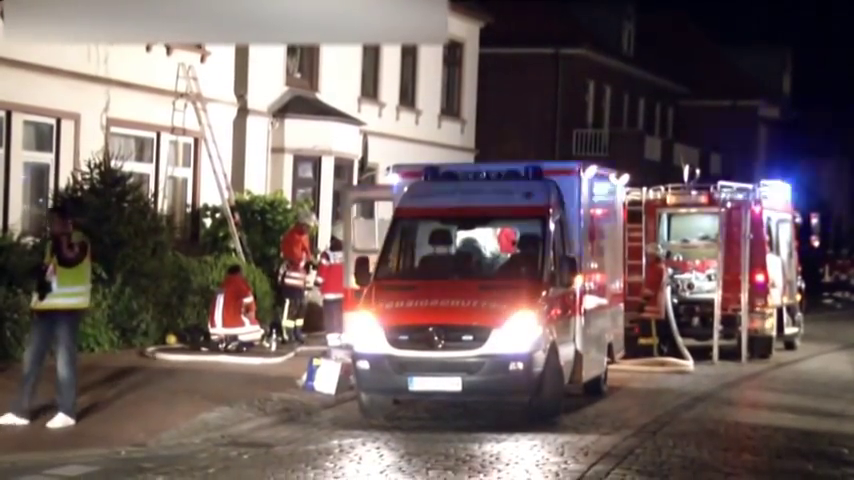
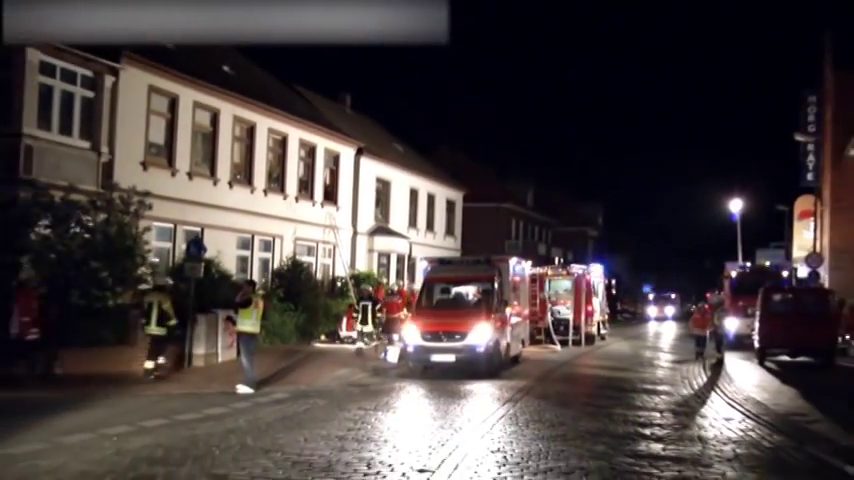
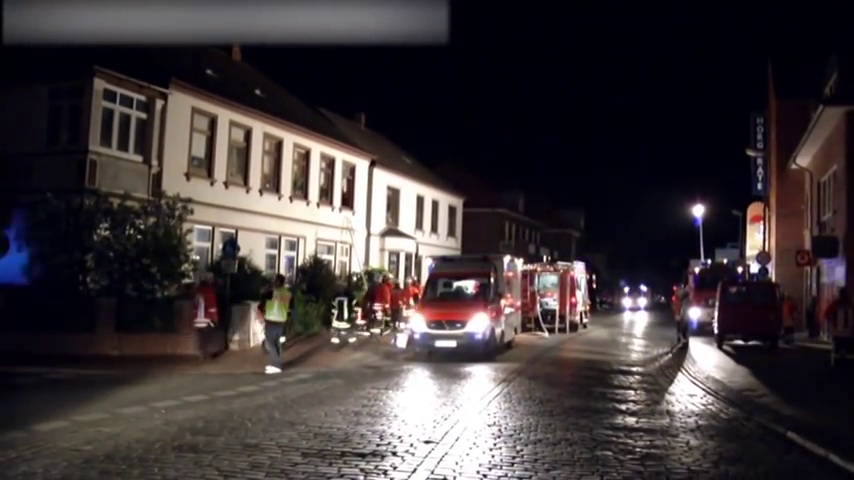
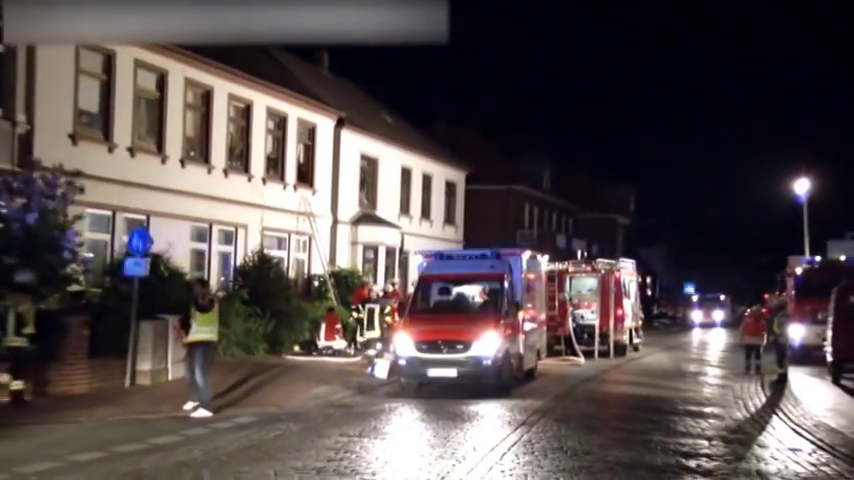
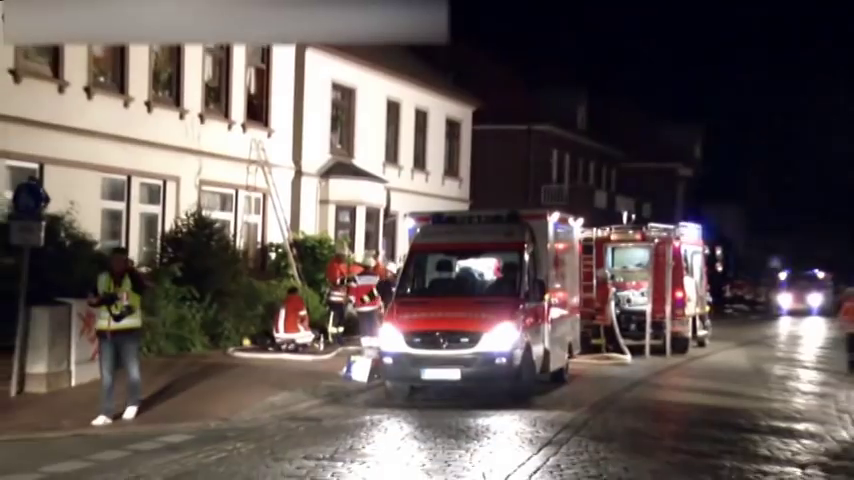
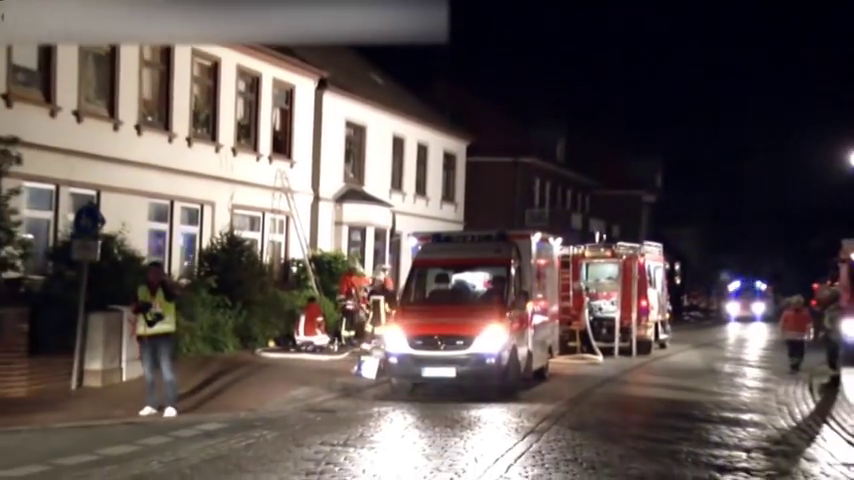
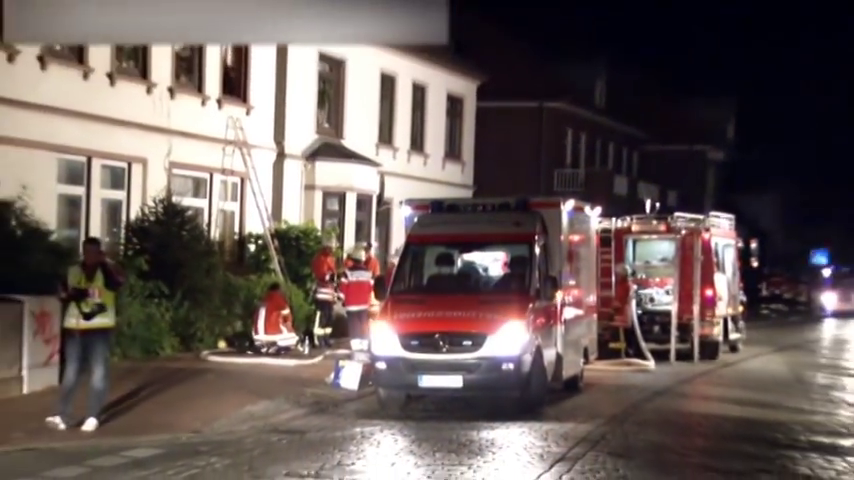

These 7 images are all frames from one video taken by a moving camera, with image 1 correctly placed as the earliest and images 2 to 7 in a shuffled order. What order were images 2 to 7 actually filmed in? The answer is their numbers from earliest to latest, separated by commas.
7, 5, 6, 4, 2, 3
